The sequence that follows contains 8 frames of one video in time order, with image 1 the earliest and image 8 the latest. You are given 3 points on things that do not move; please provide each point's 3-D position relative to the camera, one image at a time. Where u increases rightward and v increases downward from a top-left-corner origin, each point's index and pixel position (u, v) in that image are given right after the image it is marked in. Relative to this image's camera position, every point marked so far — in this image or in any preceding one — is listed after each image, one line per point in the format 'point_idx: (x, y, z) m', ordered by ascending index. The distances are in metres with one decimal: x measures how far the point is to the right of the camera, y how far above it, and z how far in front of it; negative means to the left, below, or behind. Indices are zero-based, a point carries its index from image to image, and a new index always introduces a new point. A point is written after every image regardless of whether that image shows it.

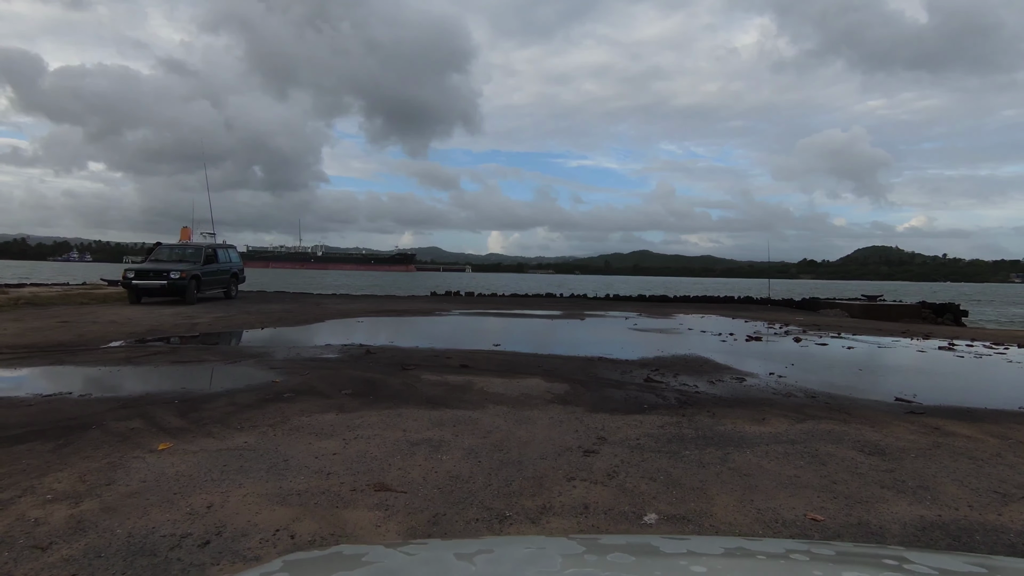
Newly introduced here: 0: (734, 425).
0: (+1.5, -0.9, +3.4) m
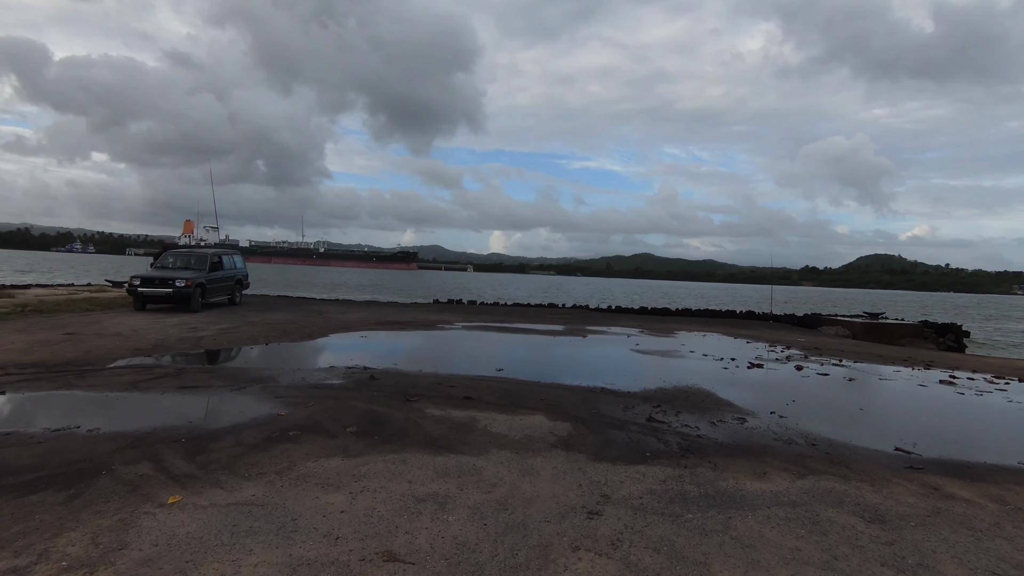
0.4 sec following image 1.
0: (+1.5, -1.3, +3.4) m
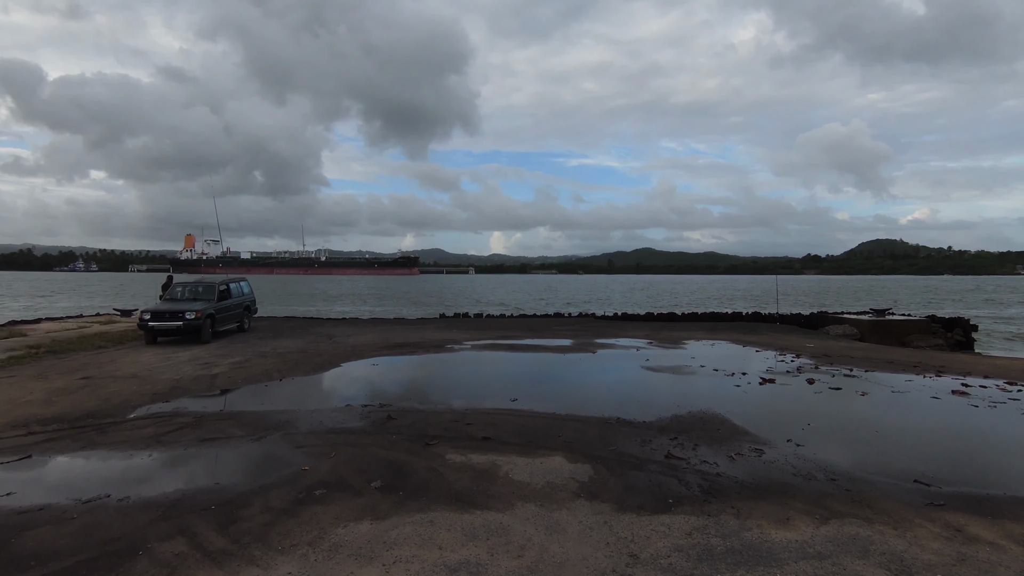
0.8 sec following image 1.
0: (+1.7, -1.6, +3.4) m
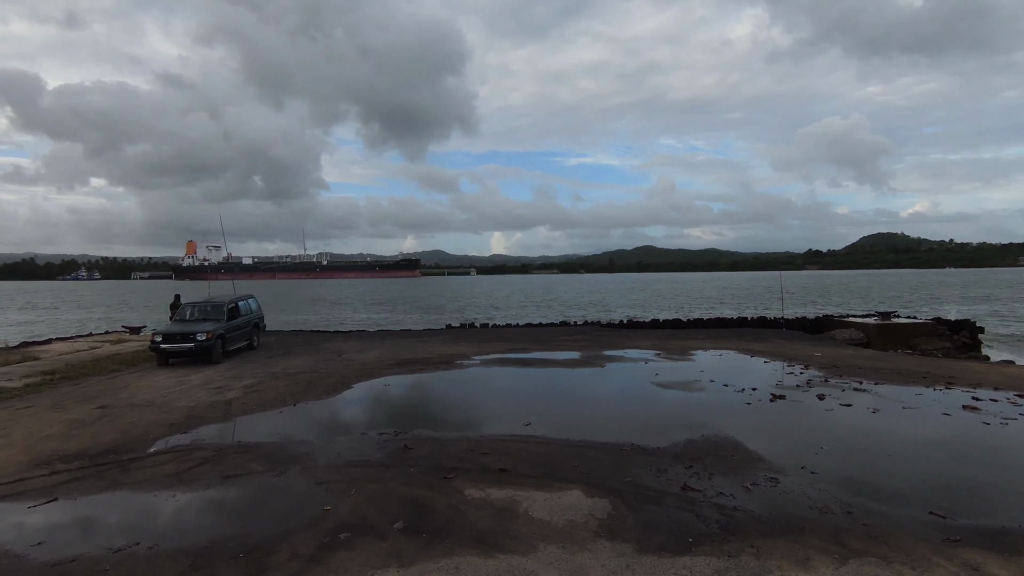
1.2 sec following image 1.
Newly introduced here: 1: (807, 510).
0: (+1.8, -1.9, +3.5) m
1: (+2.5, -1.9, +4.4) m
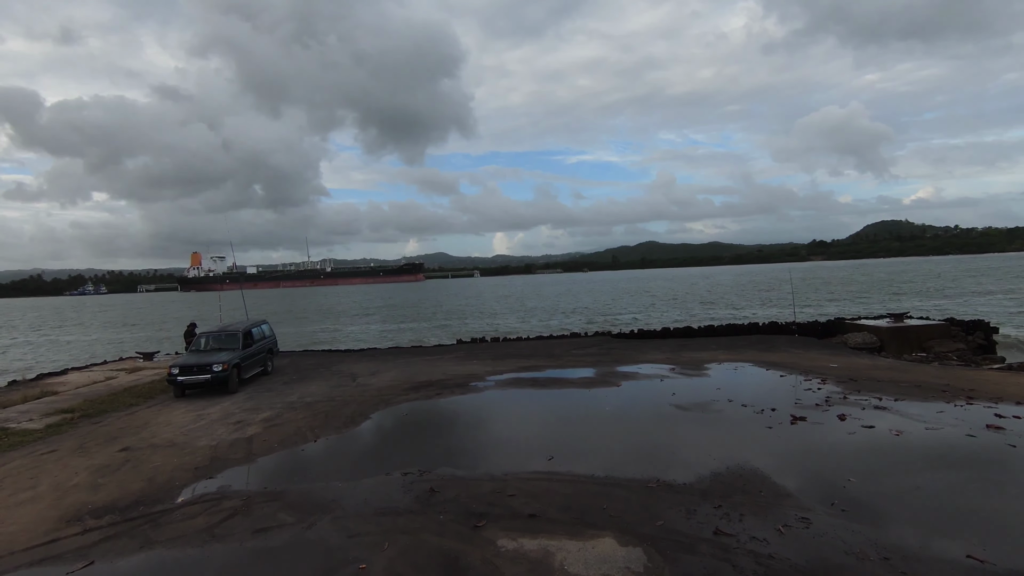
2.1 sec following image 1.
0: (+2.1, -2.4, +3.5) m
1: (+2.8, -2.3, +4.4) m
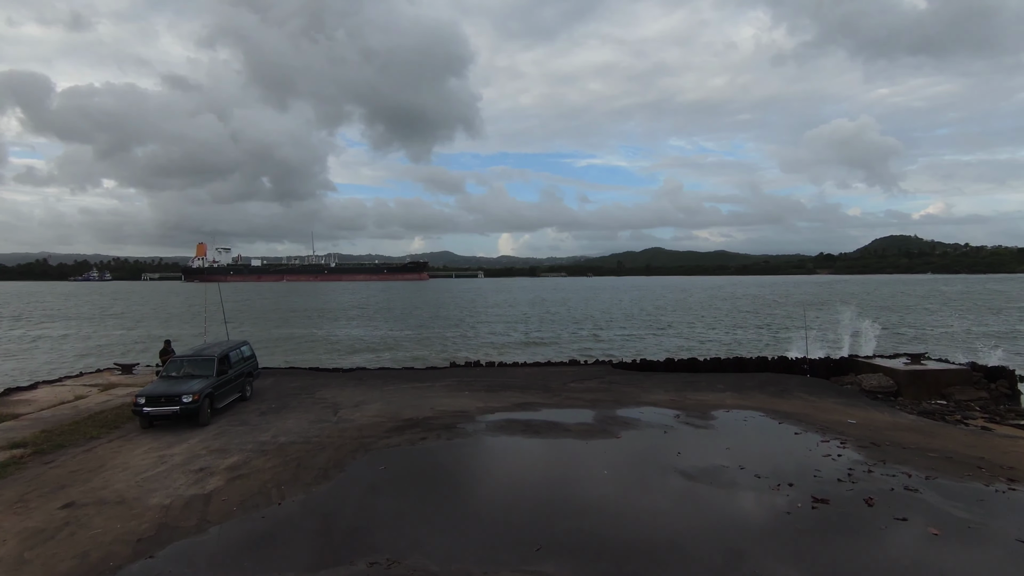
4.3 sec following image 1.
0: (+1.9, -3.2, +2.6) m
1: (+2.6, -3.2, +3.5) m
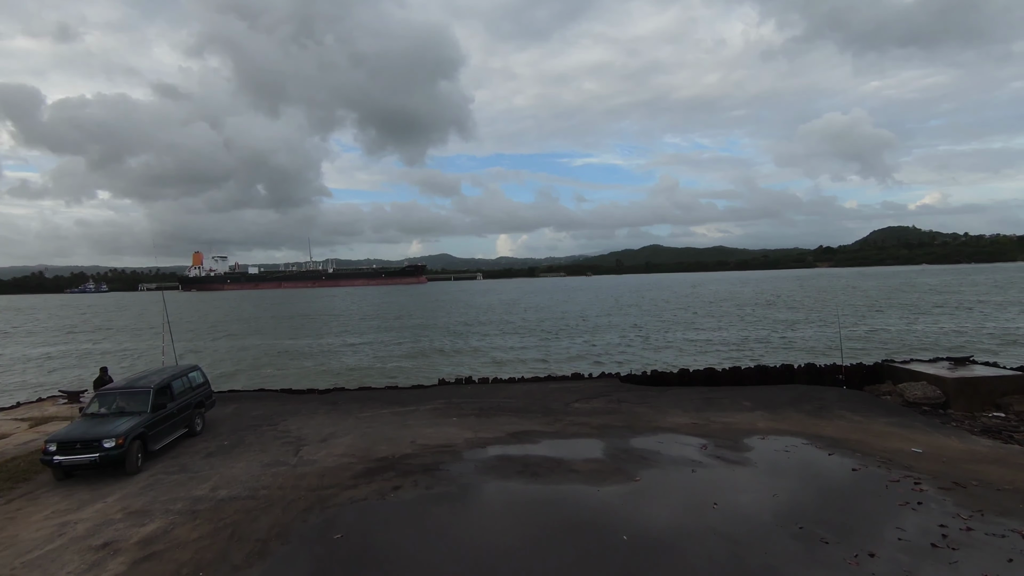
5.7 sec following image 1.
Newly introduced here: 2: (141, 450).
0: (+1.8, -3.4, +0.5) m
1: (+2.5, -3.3, +1.4) m
2: (-7.1, -3.1, +9.7) m
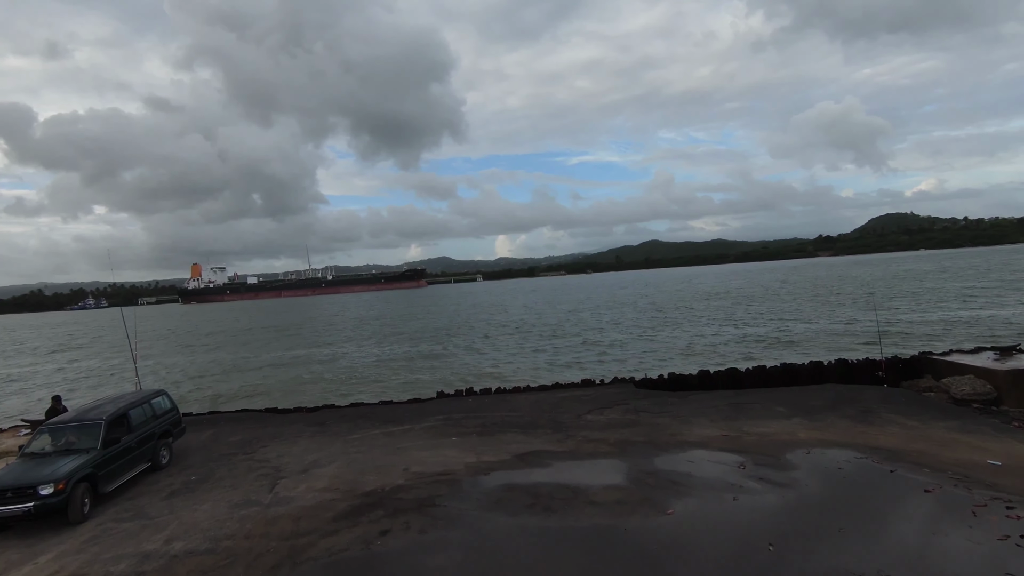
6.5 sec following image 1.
0: (+1.9, -3.3, -0.9) m
1: (+2.7, -3.2, 0.0) m
2: (-6.9, -3.3, +8.2) m
